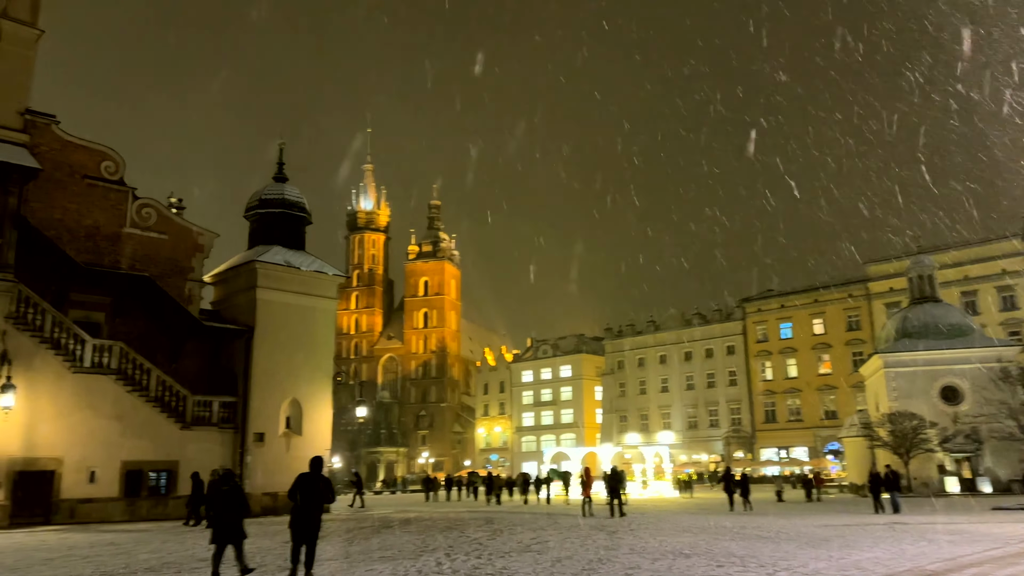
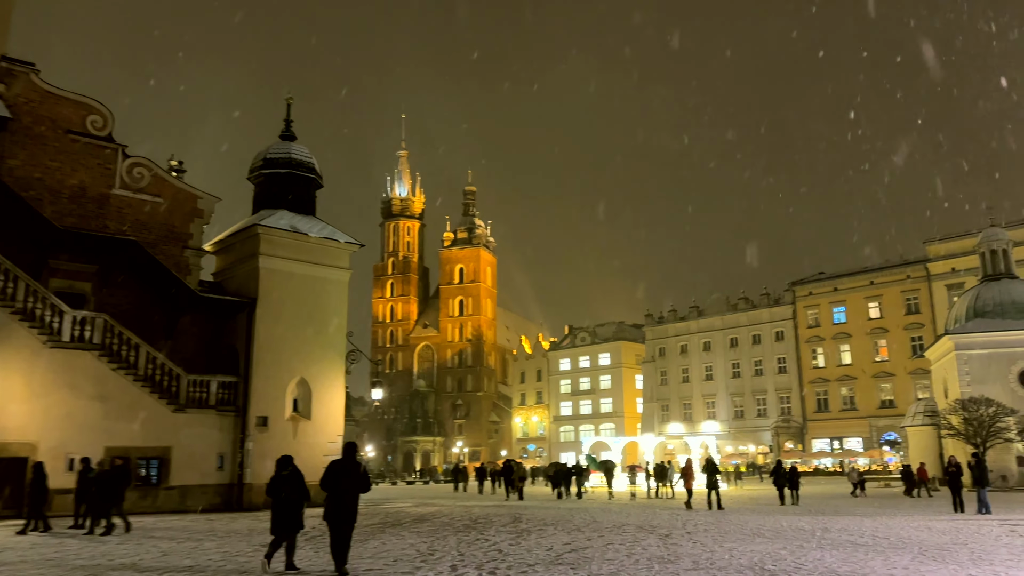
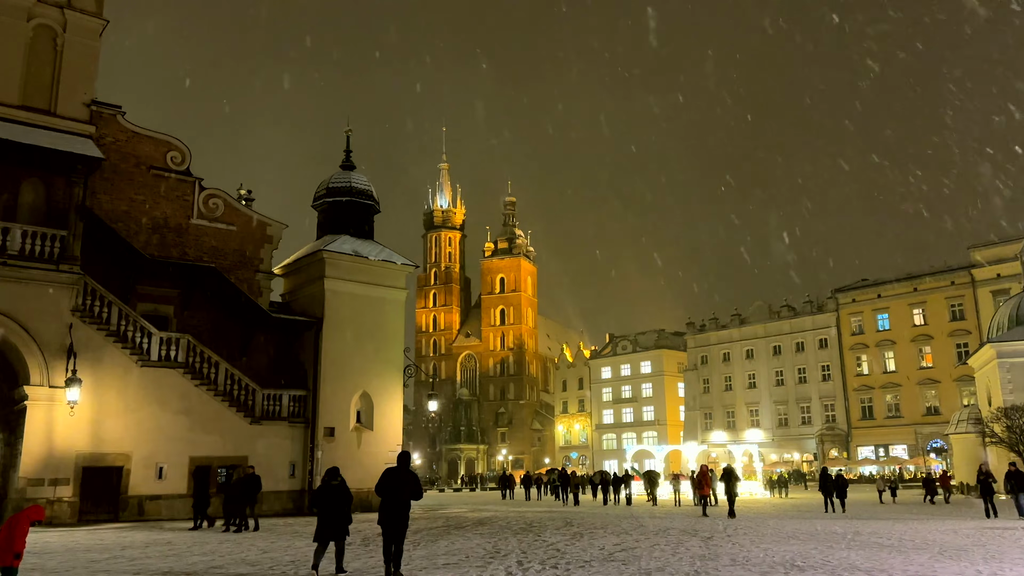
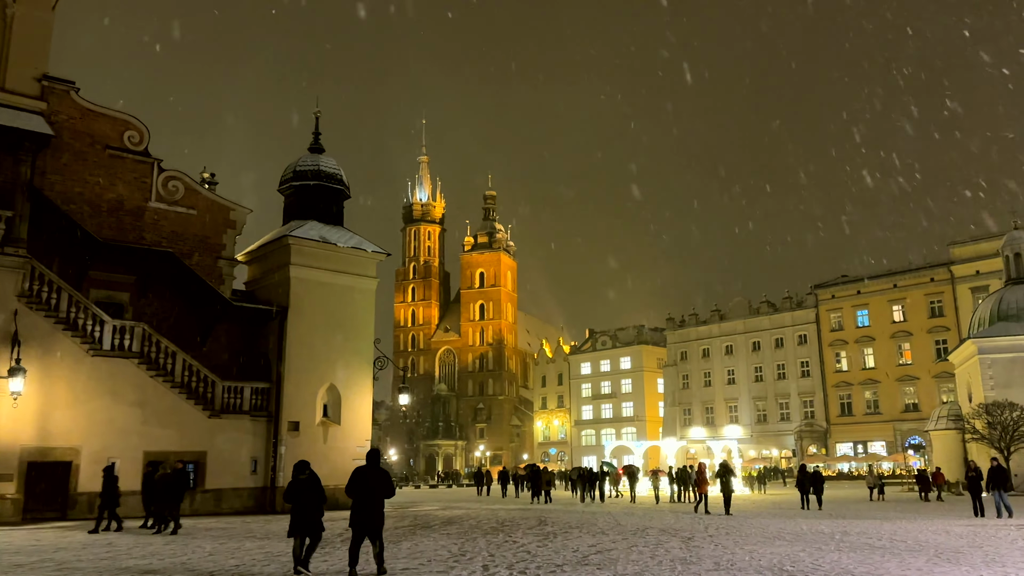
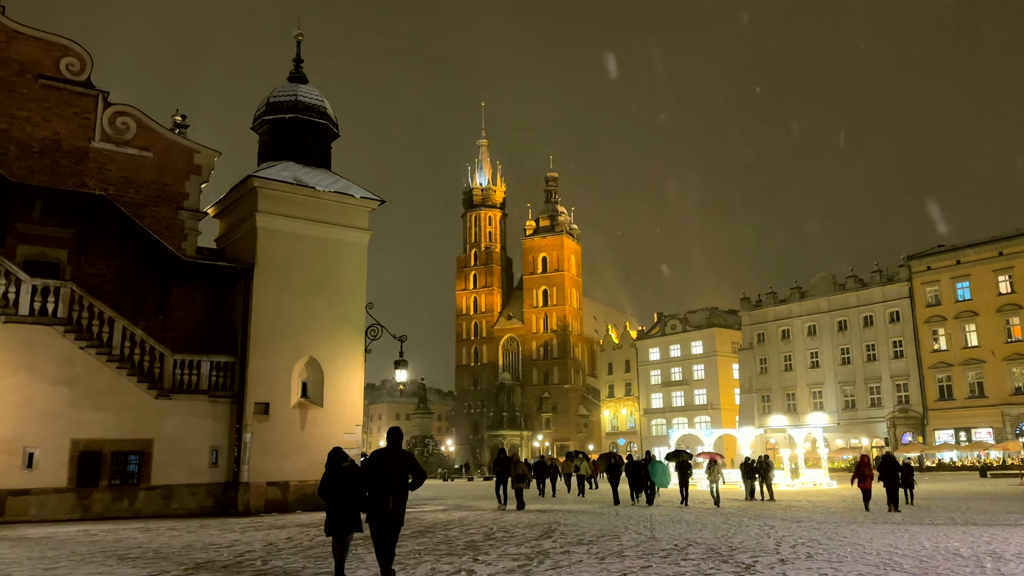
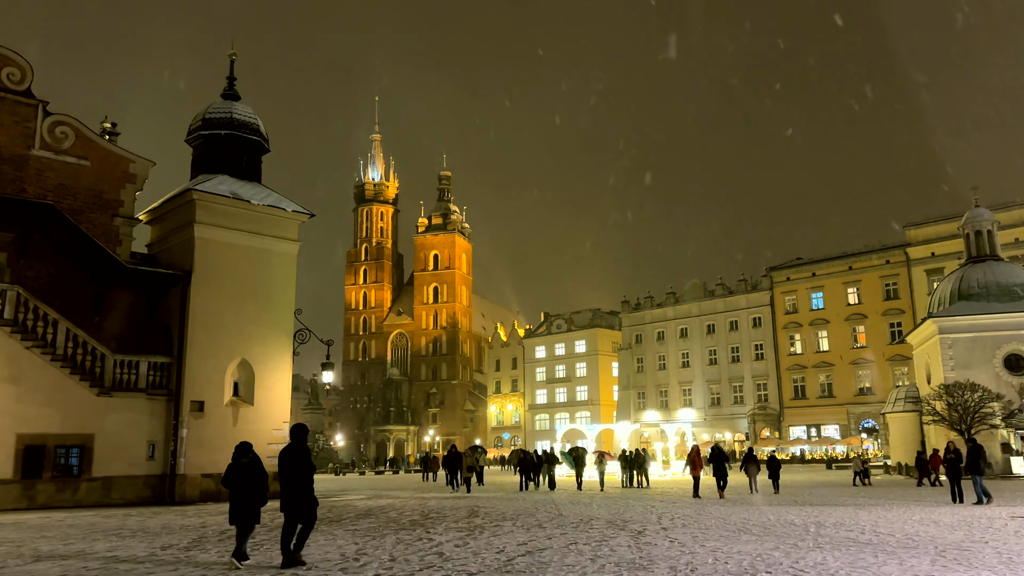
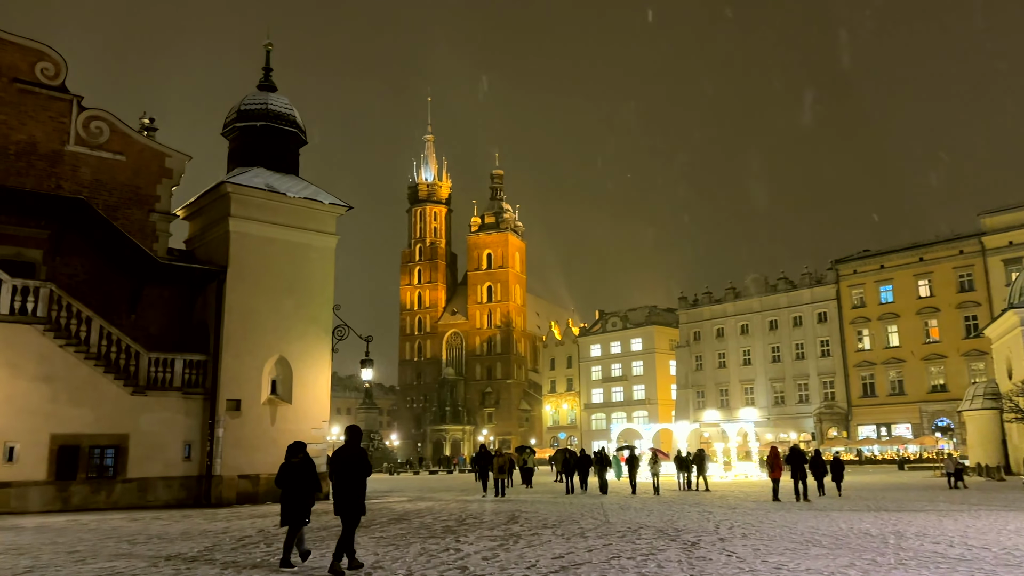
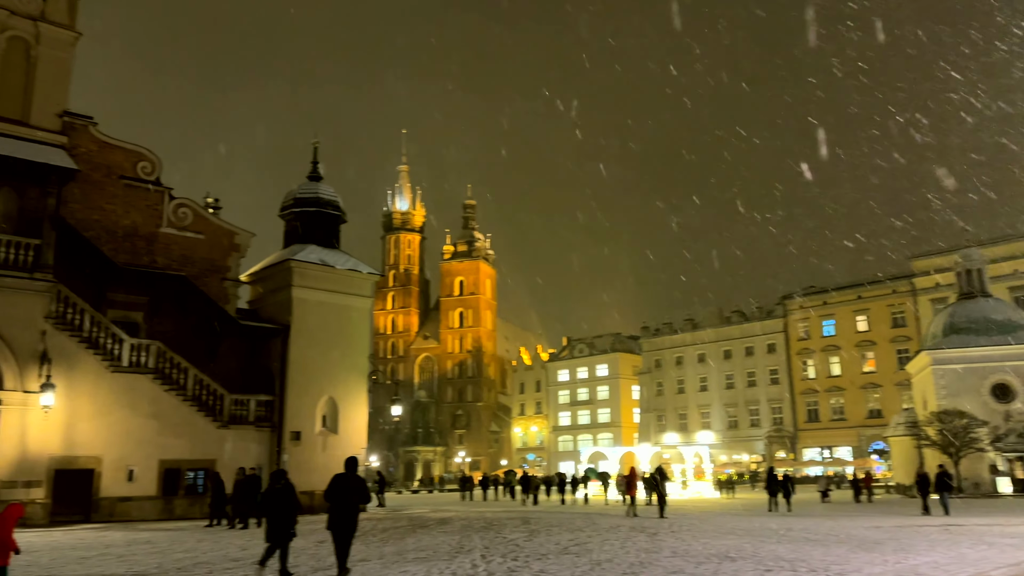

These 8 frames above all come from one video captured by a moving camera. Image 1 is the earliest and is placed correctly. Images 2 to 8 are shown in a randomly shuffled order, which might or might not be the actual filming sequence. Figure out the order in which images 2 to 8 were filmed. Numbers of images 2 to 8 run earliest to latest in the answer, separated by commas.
8, 3, 4, 2, 6, 7, 5
